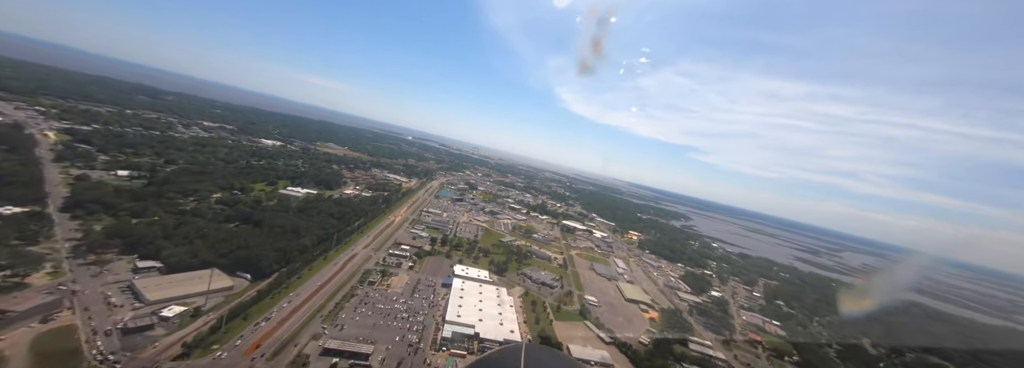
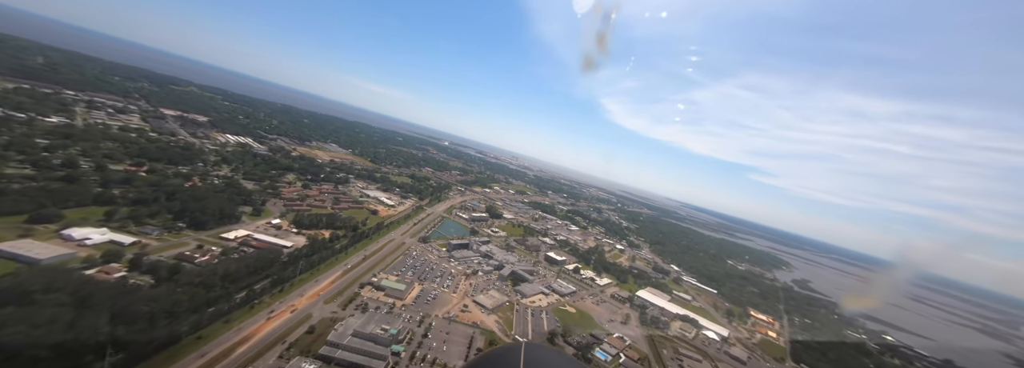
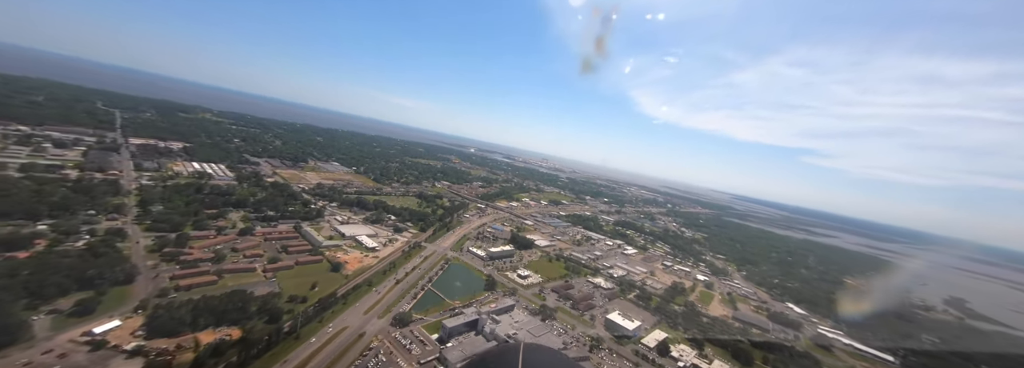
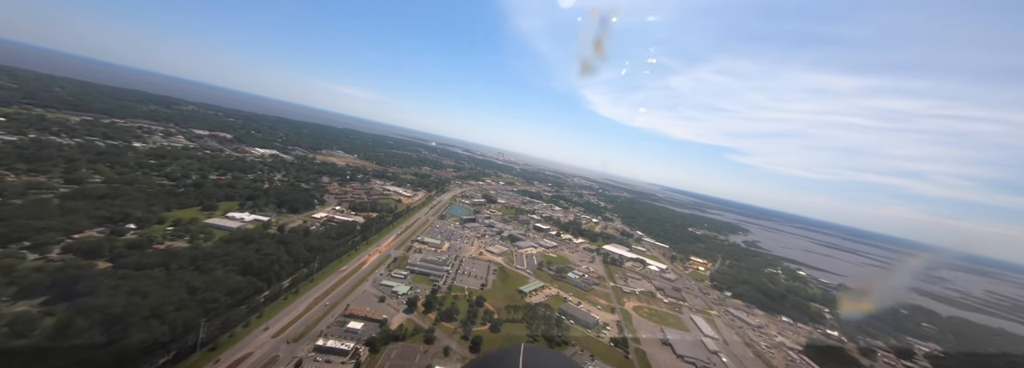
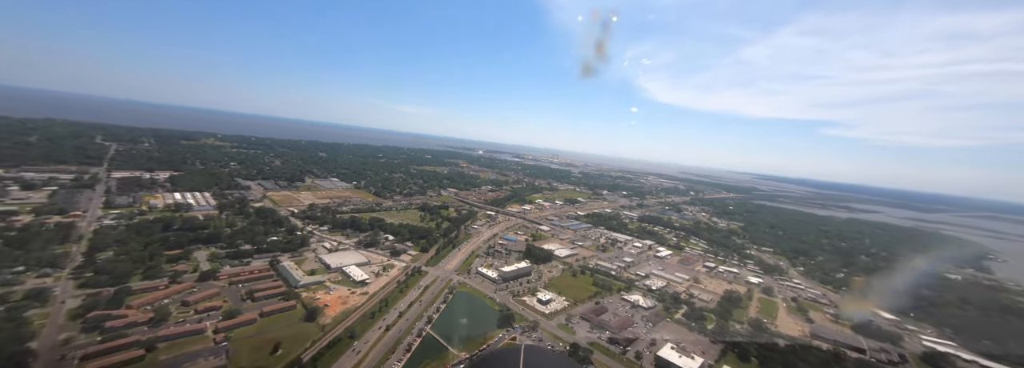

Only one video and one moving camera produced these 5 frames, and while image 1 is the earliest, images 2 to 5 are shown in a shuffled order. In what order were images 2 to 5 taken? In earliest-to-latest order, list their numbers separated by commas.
4, 2, 3, 5
